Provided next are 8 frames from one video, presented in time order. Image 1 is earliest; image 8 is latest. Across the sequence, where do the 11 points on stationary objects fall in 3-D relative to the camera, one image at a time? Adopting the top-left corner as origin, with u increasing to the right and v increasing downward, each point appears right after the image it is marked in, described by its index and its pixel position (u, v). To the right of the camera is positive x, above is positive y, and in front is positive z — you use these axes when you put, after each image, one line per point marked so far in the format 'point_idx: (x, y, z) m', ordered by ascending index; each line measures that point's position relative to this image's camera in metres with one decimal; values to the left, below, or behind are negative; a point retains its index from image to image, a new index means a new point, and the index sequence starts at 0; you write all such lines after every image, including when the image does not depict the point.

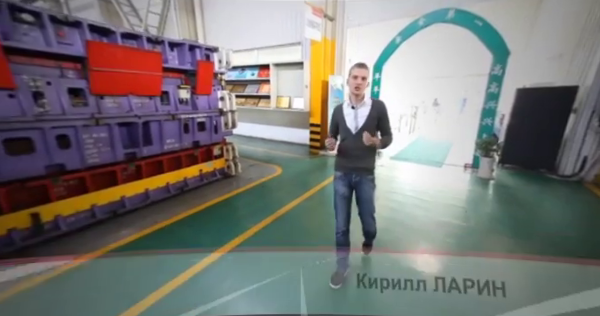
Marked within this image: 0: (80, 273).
0: (-2.1, -1.1, +2.5) m
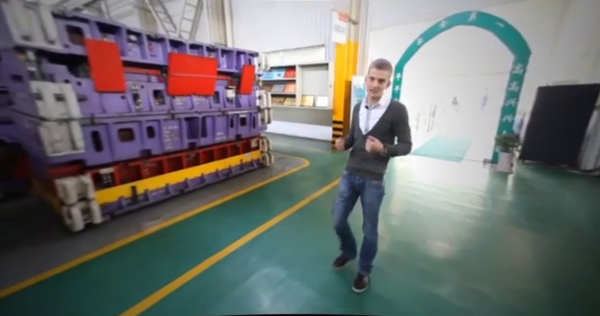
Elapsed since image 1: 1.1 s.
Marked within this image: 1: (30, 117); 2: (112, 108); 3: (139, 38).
0: (-1.6, -1.0, +3.3) m
1: (-3.0, +0.4, +2.8) m
2: (-2.4, +0.6, +3.1) m
3: (-2.2, +1.6, +3.4) m
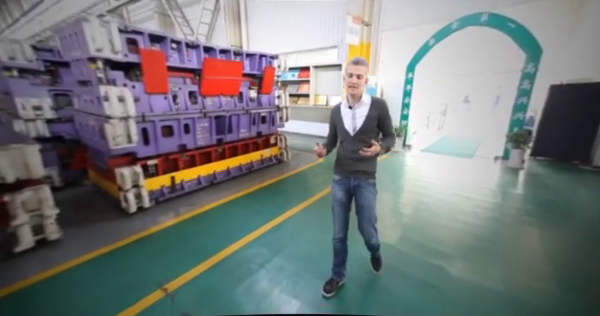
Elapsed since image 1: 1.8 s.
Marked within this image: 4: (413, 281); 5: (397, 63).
0: (-1.3, -0.9, +3.7) m
1: (-2.7, +0.6, +3.3) m
2: (-2.1, +0.7, +3.6) m
3: (-1.9, +1.7, +3.9) m
4: (+1.3, -1.3, +2.7) m
5: (+3.2, +3.0, +8.1) m
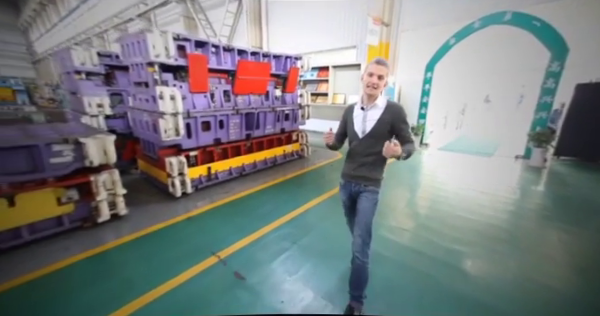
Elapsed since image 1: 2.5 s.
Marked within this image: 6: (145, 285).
0: (-0.9, -0.7, +4.2) m
1: (-2.3, +0.7, +3.9) m
2: (-1.7, +0.9, +4.1) m
3: (-1.4, +1.9, +4.4) m
4: (+1.6, -1.2, +3.0) m
5: (+3.8, +3.1, +8.3) m
6: (-1.4, -1.1, +2.3) m
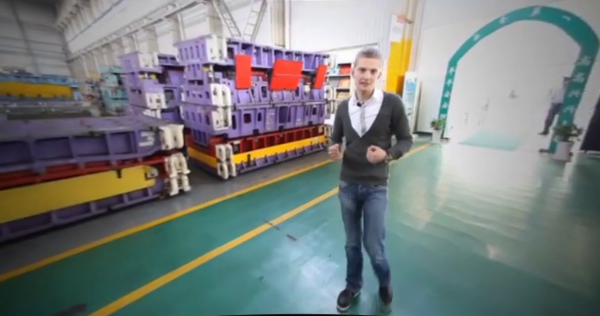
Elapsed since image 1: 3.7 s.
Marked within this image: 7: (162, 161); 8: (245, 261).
0: (-0.4, -0.5, +4.7) m
1: (-1.8, +0.9, +4.5) m
2: (-1.1, +1.1, +4.7) m
3: (-0.8, +2.1, +4.9) m
4: (+2.1, -1.0, +3.4) m
5: (+4.7, +3.3, +8.5) m
6: (-0.9, -0.9, +2.9) m
7: (-1.9, 0.0, +3.5) m
8: (-0.5, -1.1, +2.7) m
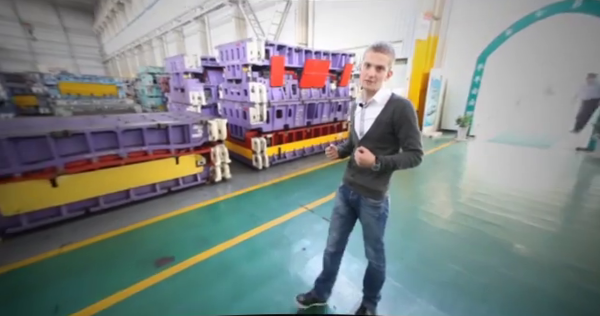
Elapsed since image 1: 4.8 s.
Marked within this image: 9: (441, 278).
0: (+0.2, -0.4, +5.1) m
1: (-1.2, +1.1, +4.9) m
2: (-0.5, +1.2, +5.1) m
3: (-0.2, +2.2, +5.3) m
4: (+2.5, -0.9, +3.6) m
5: (+5.5, +3.4, +8.4) m
6: (-0.5, -0.8, +3.3) m
7: (-1.4, +0.1, +4.0) m
8: (-0.2, -0.9, +3.0) m
9: (+1.4, -1.2, +2.5) m
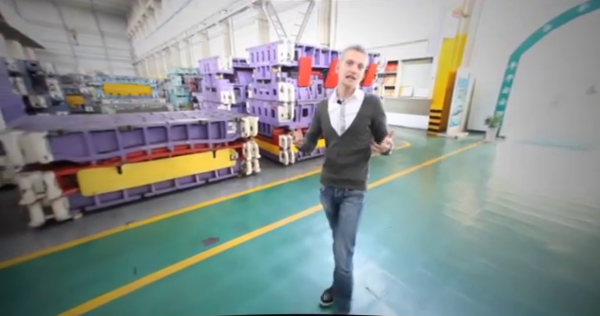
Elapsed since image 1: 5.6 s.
0: (+0.7, -0.3, +5.2) m
1: (-0.7, +1.1, +5.2) m
2: (0.0, +1.3, +5.3) m
3: (+0.3, +2.3, +5.5) m
4: (+2.9, -0.9, +3.6) m
5: (+6.3, +3.4, +8.2) m
6: (-0.1, -0.8, +3.5) m
7: (-1.0, +0.2, +4.2) m
8: (+0.2, -0.9, +3.2) m
9: (+1.7, -1.1, +2.6) m
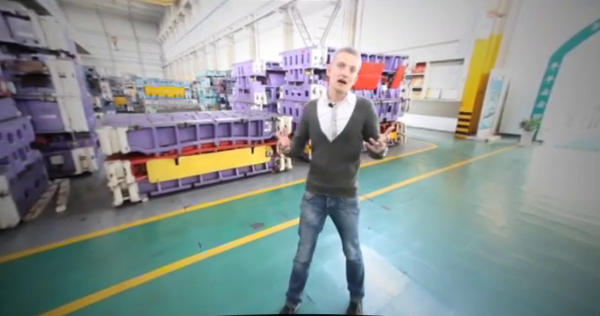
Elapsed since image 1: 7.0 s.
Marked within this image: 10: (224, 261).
0: (+1.3, -0.3, +5.3) m
1: (0.0, +1.2, +5.4) m
2: (+0.6, +1.3, +5.4) m
3: (+1.0, +2.3, +5.6) m
4: (+3.3, -0.9, +3.5) m
5: (+7.2, +3.2, +7.9) m
6: (+0.3, -0.7, +3.7) m
7: (-0.5, +0.2, +4.5) m
8: (+0.6, -0.9, +3.4) m
9: (+2.1, -1.1, +2.6) m
10: (-0.8, -1.0, +2.5) m
